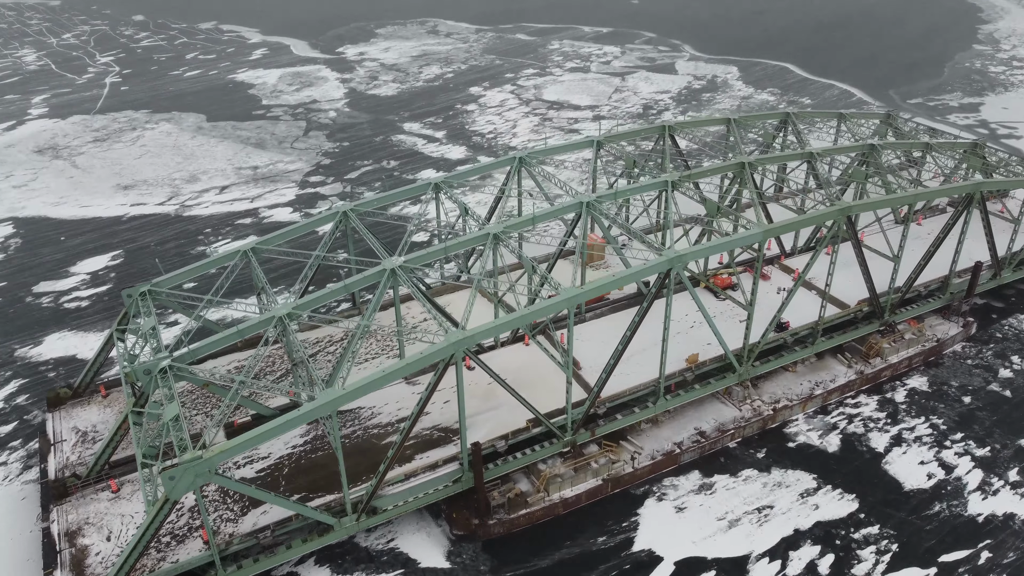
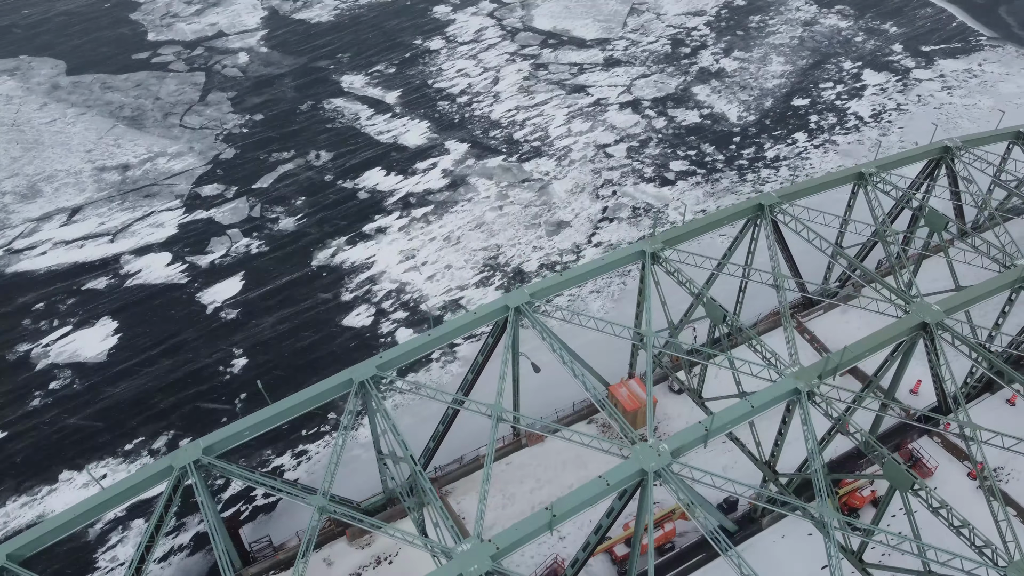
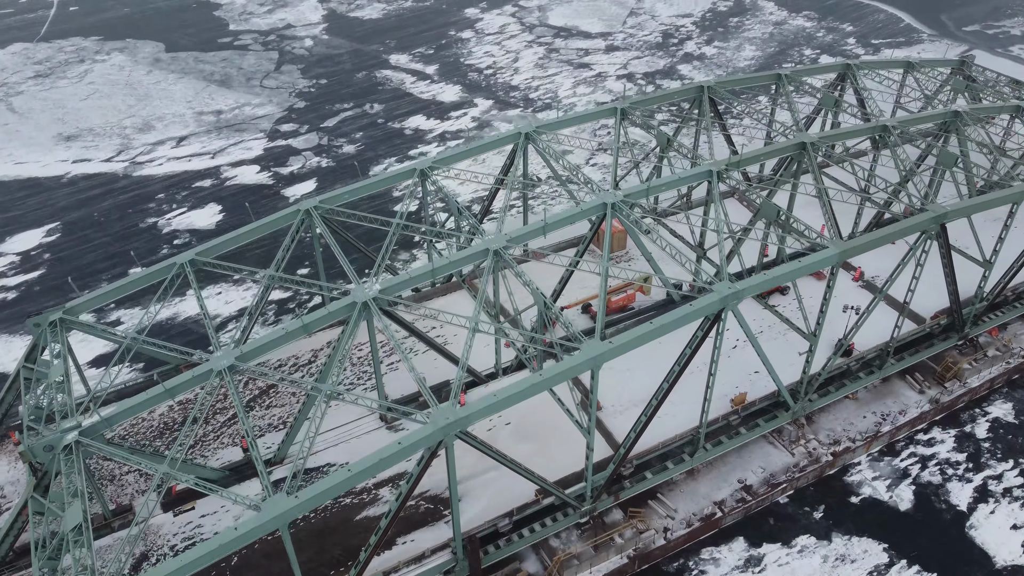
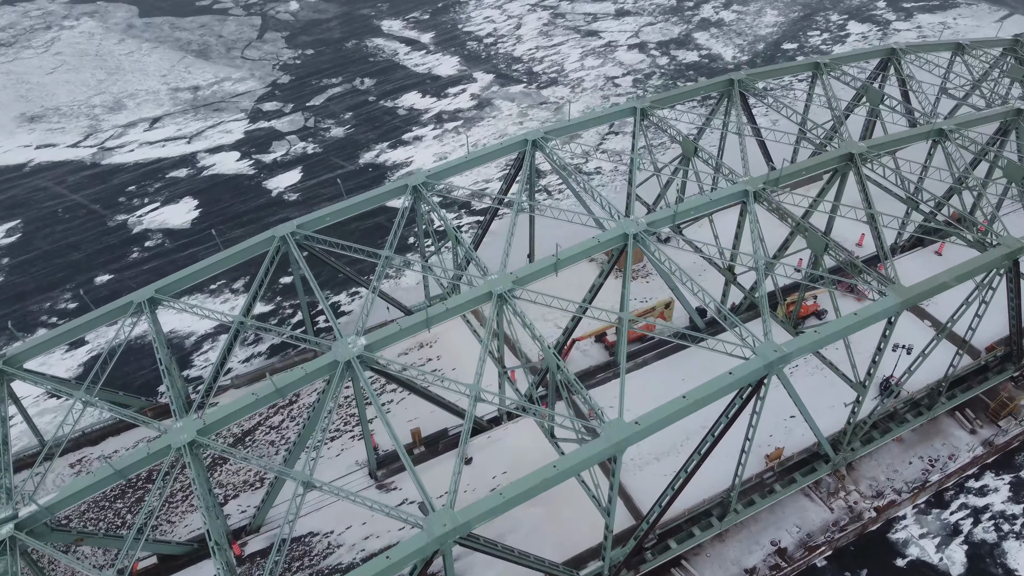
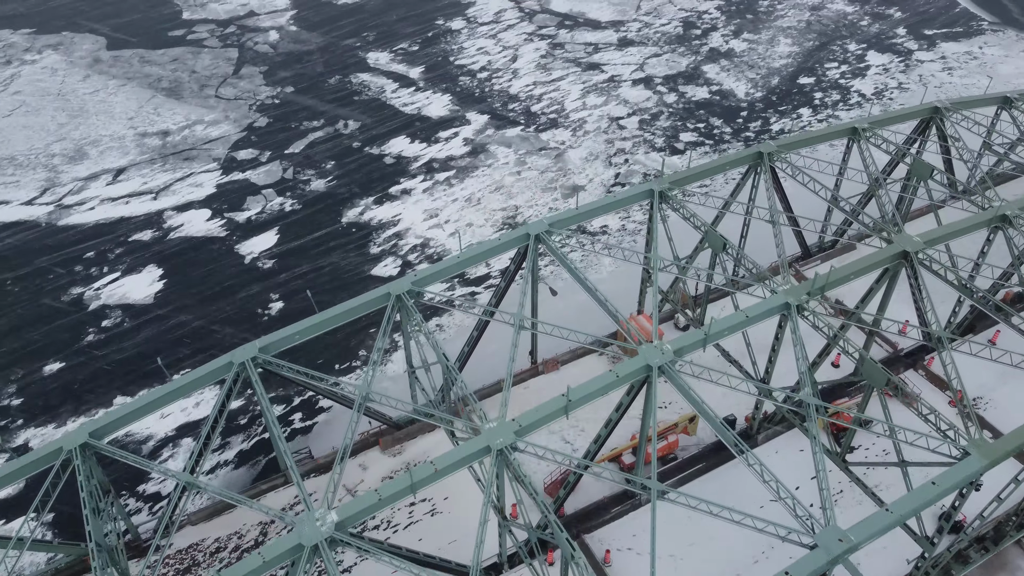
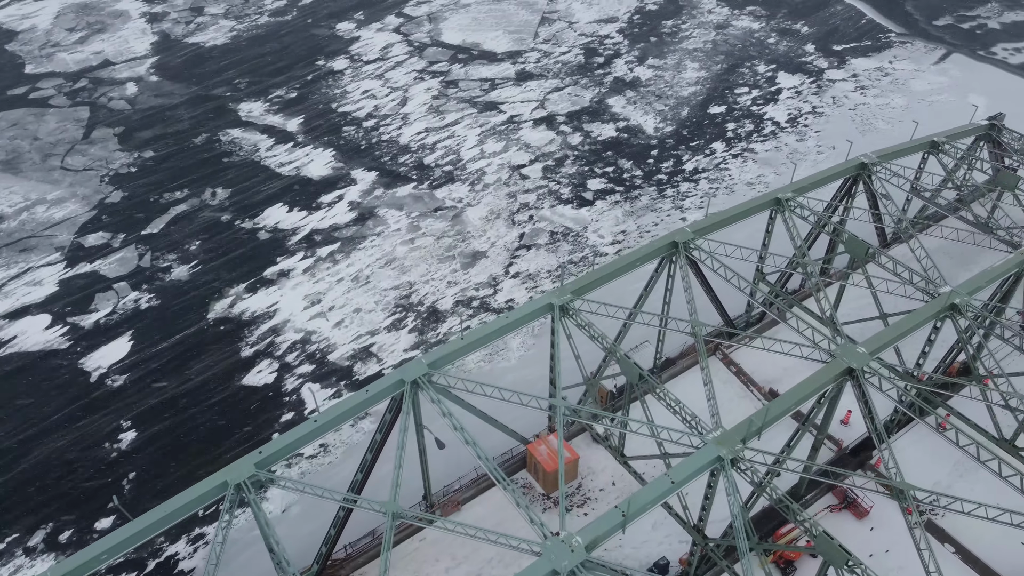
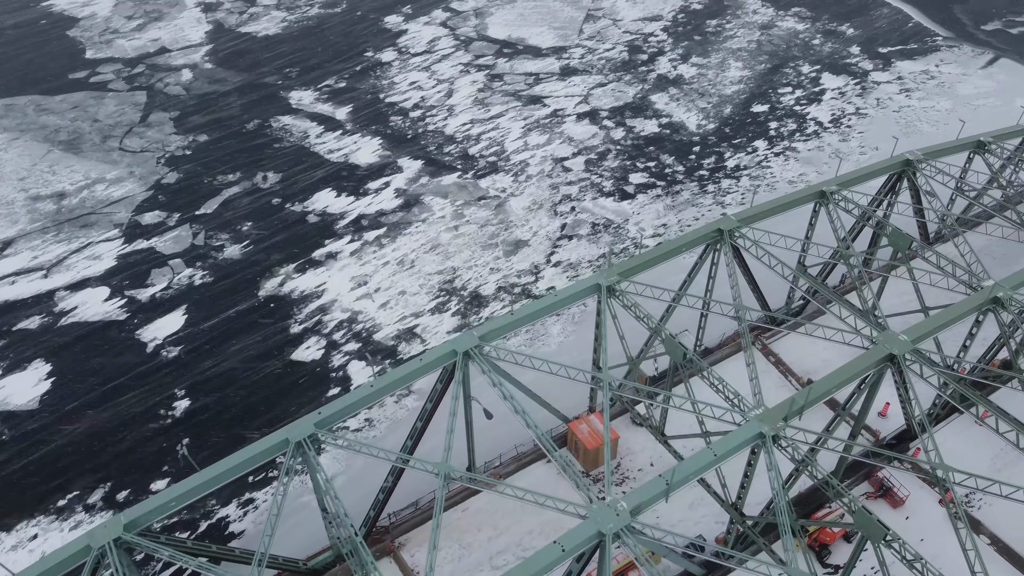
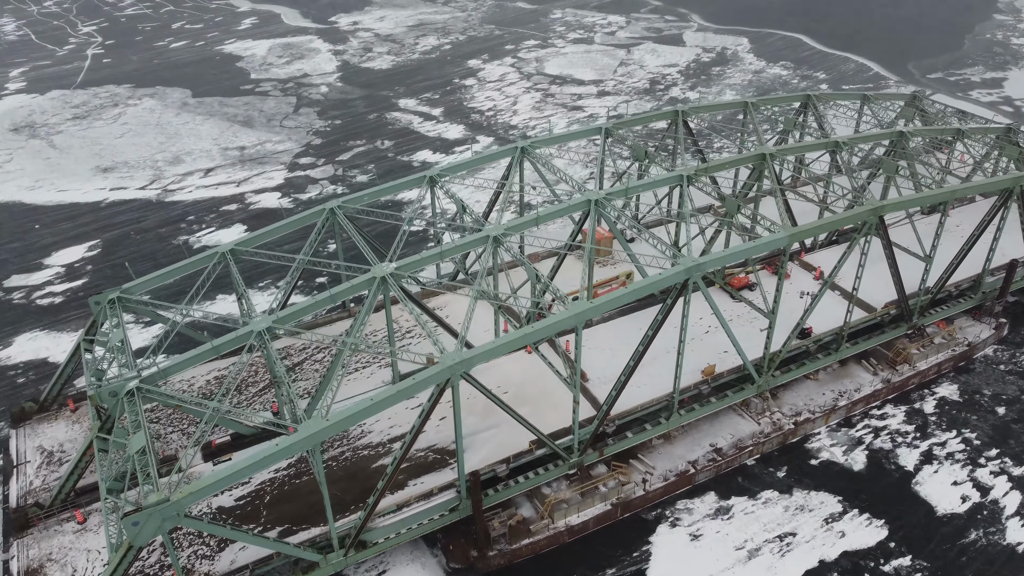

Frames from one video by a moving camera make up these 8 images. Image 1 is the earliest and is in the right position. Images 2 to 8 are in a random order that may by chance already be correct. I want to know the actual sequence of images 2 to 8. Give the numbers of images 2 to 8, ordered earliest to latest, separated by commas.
8, 3, 4, 5, 2, 7, 6
